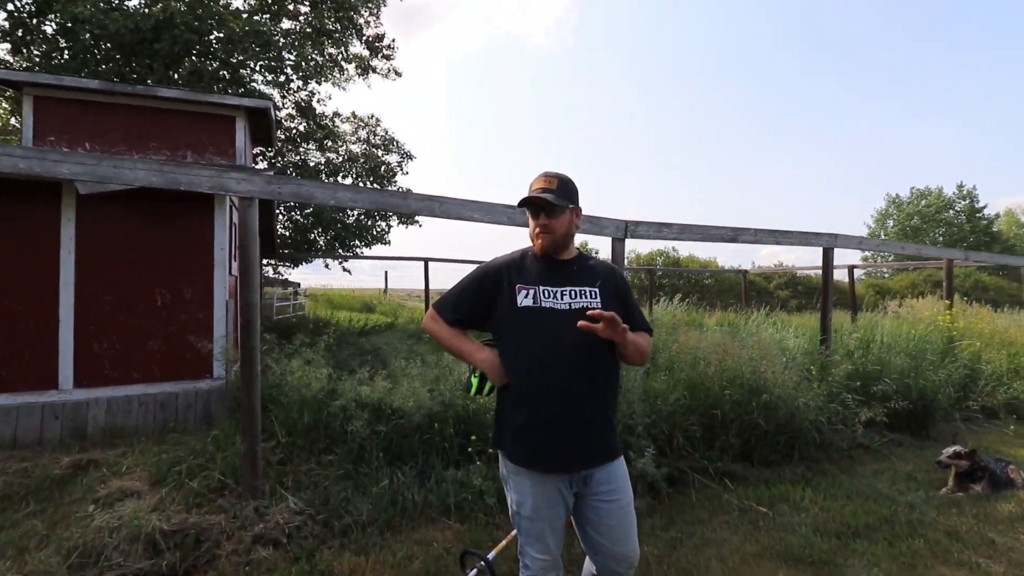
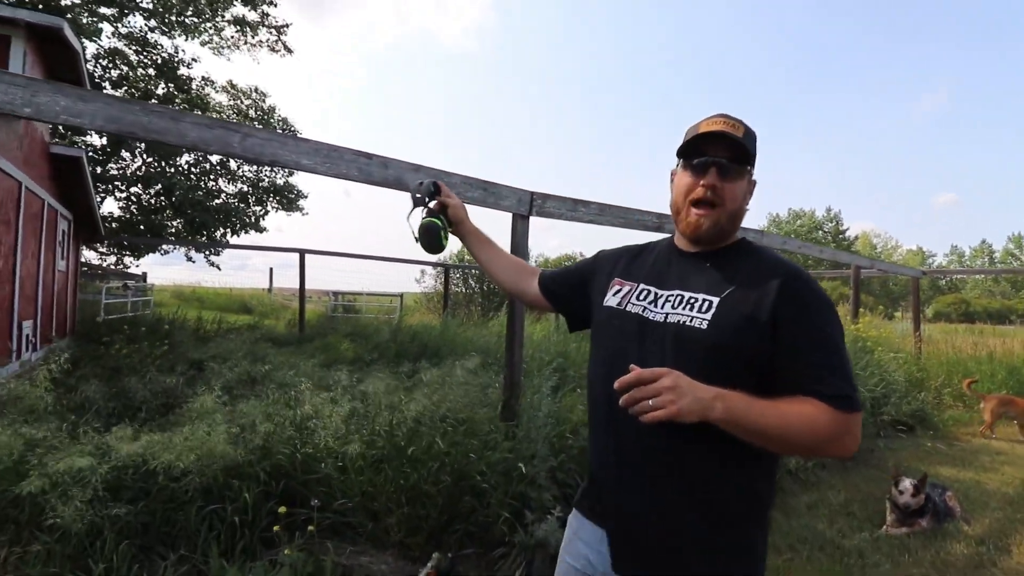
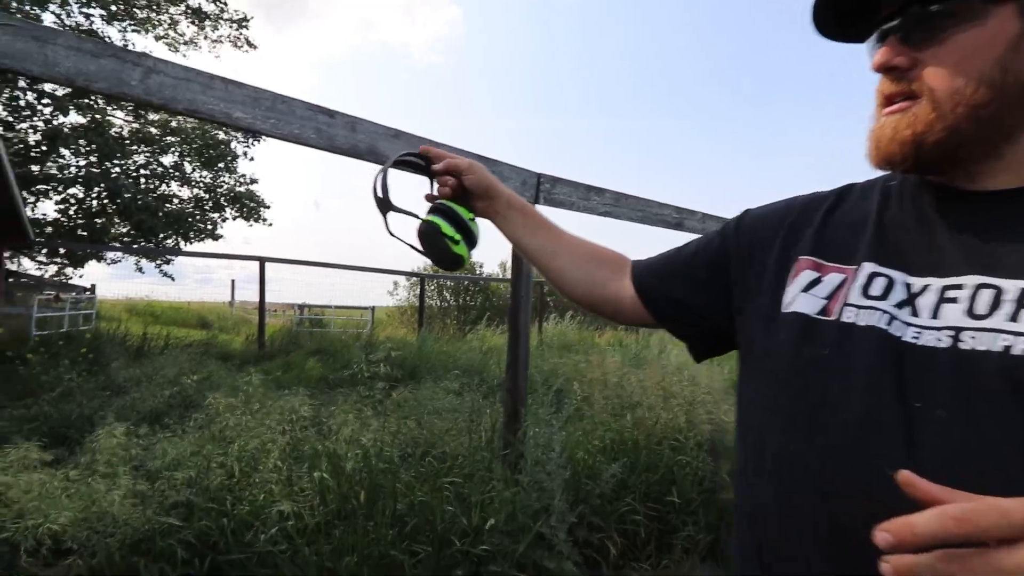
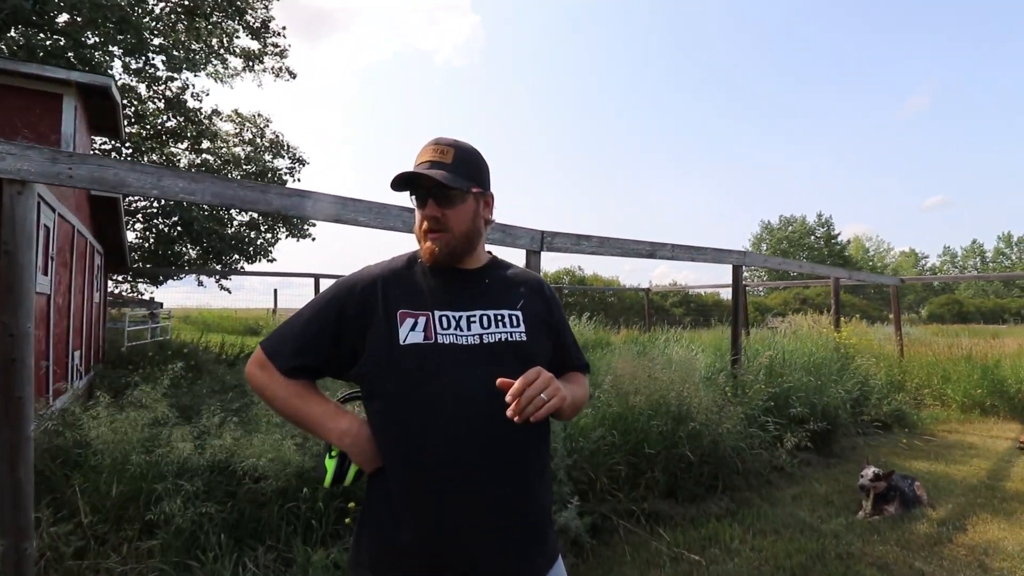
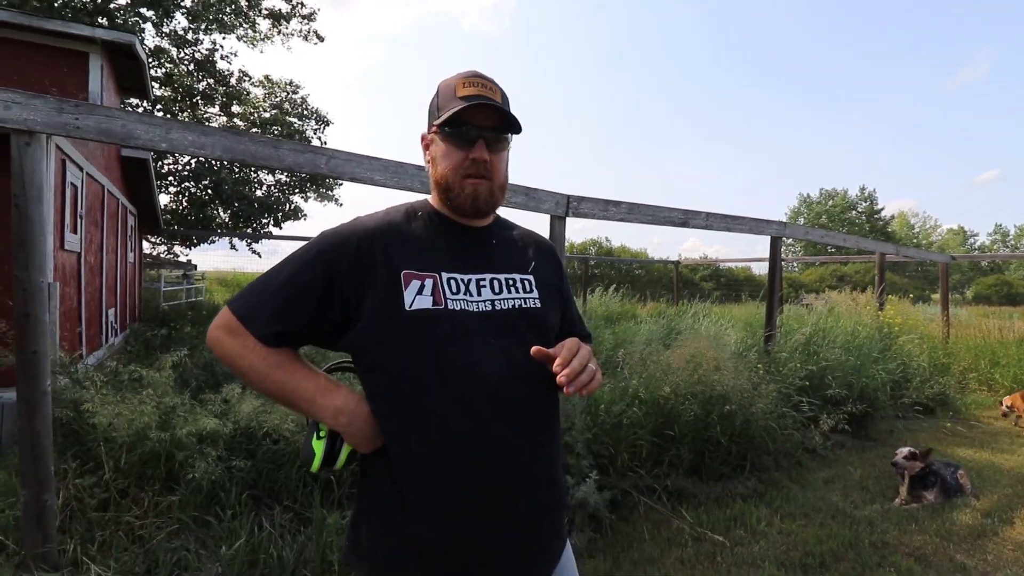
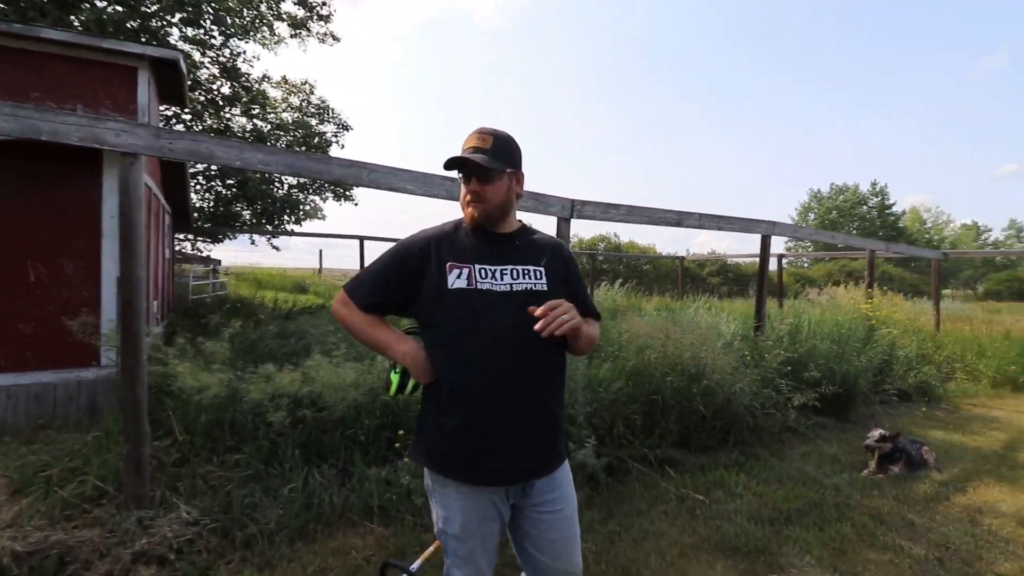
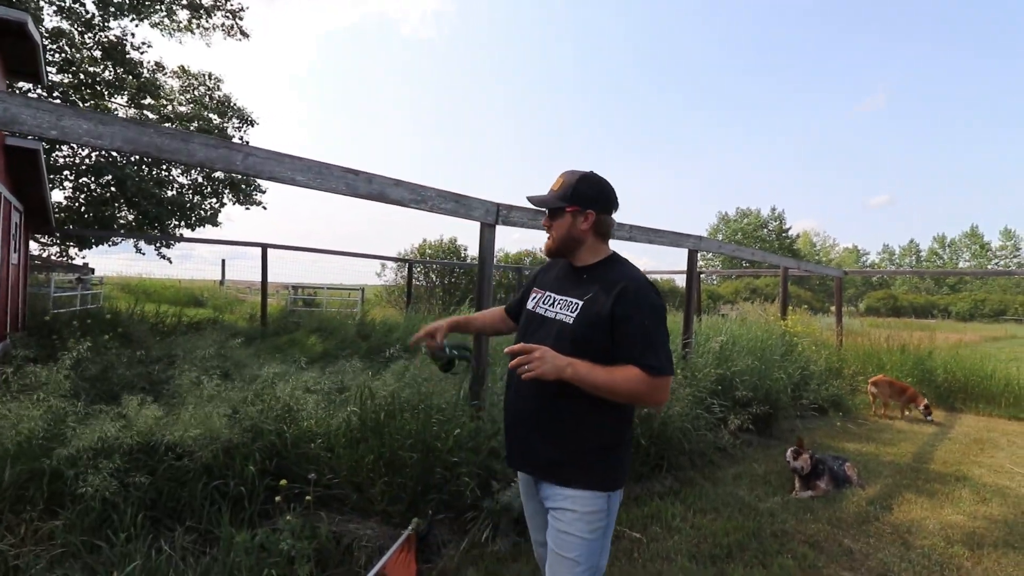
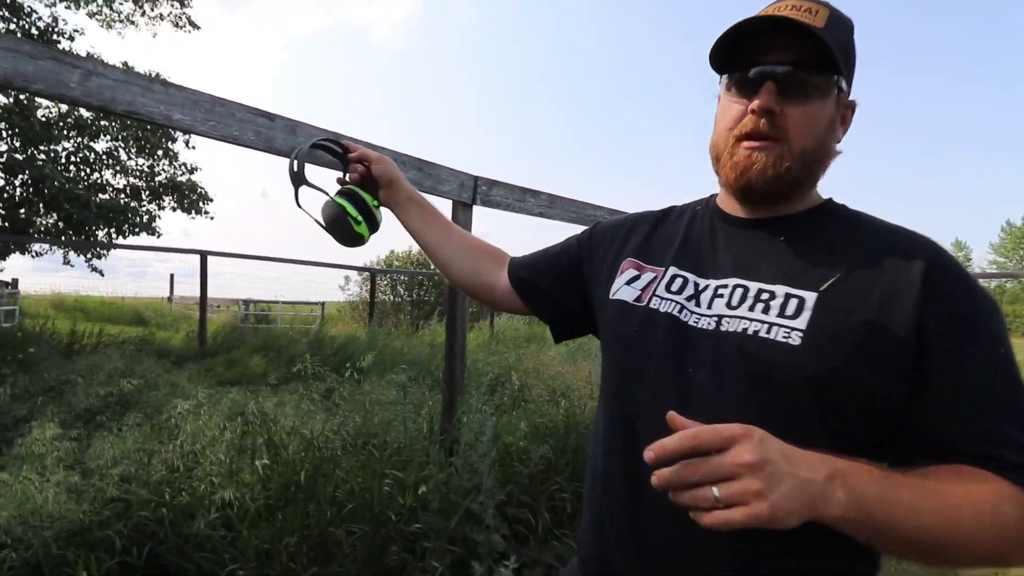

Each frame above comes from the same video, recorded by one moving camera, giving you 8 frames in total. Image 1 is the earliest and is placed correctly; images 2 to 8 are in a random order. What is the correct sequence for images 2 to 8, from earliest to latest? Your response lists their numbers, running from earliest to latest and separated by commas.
6, 4, 5, 7, 2, 8, 3
